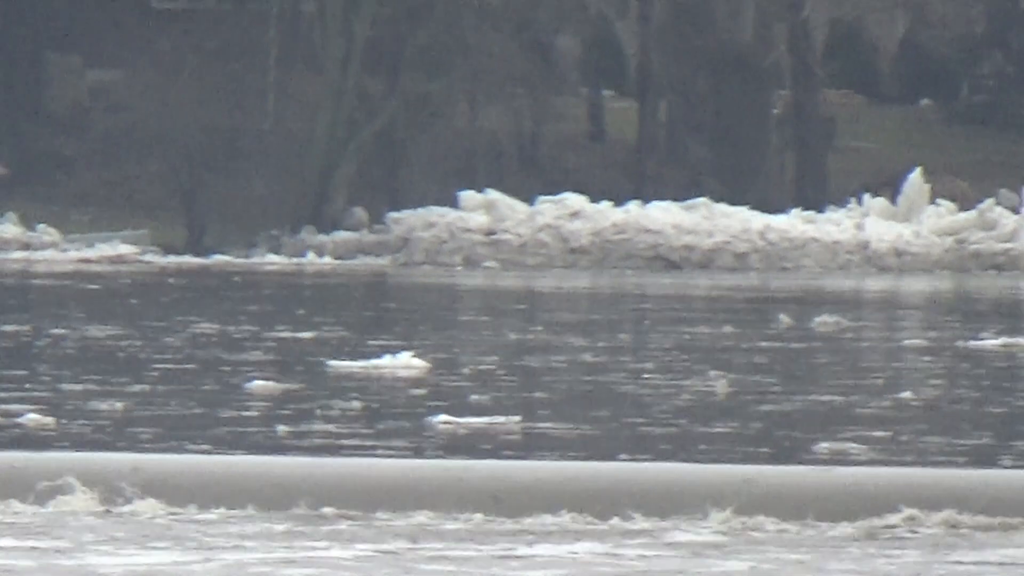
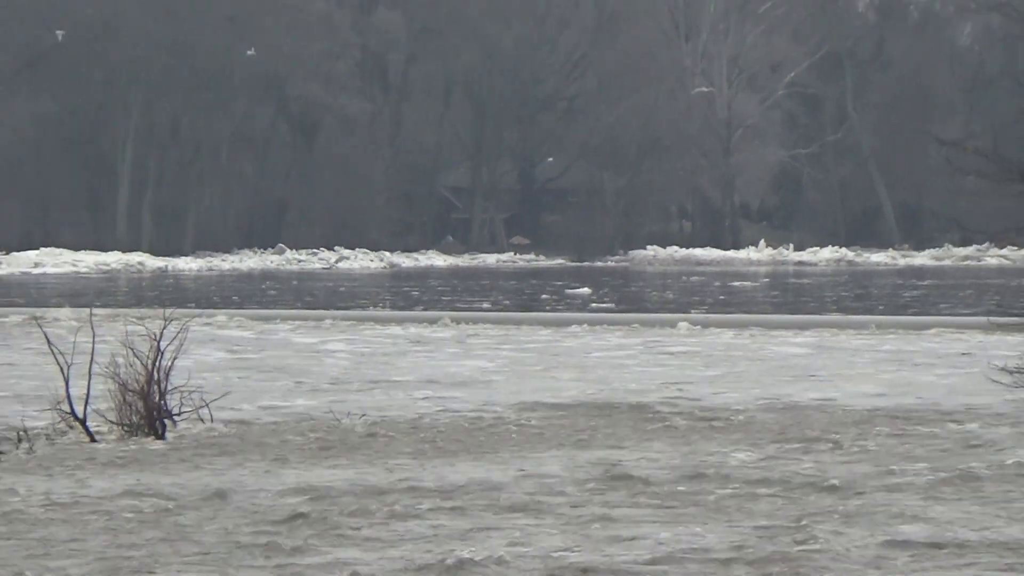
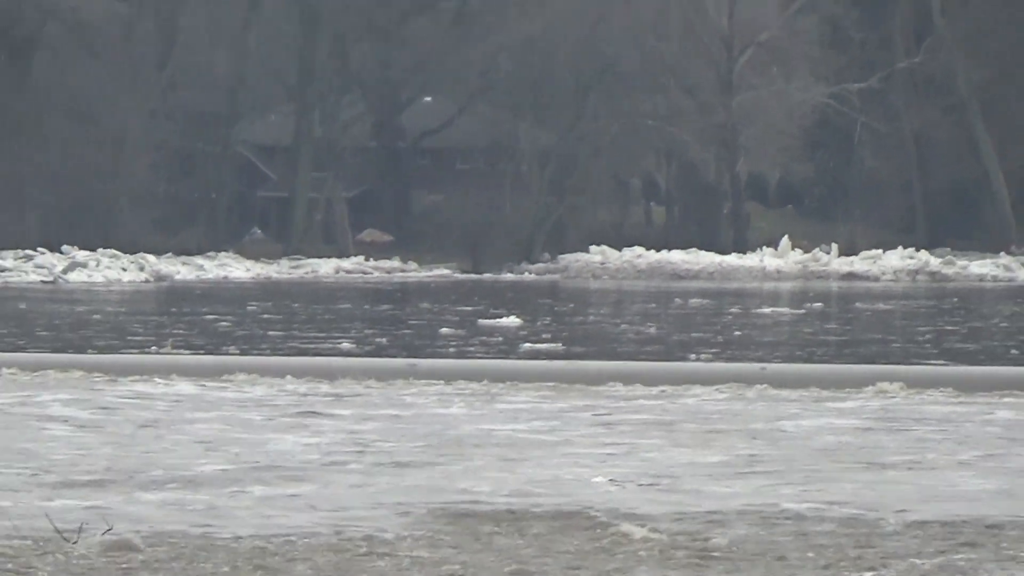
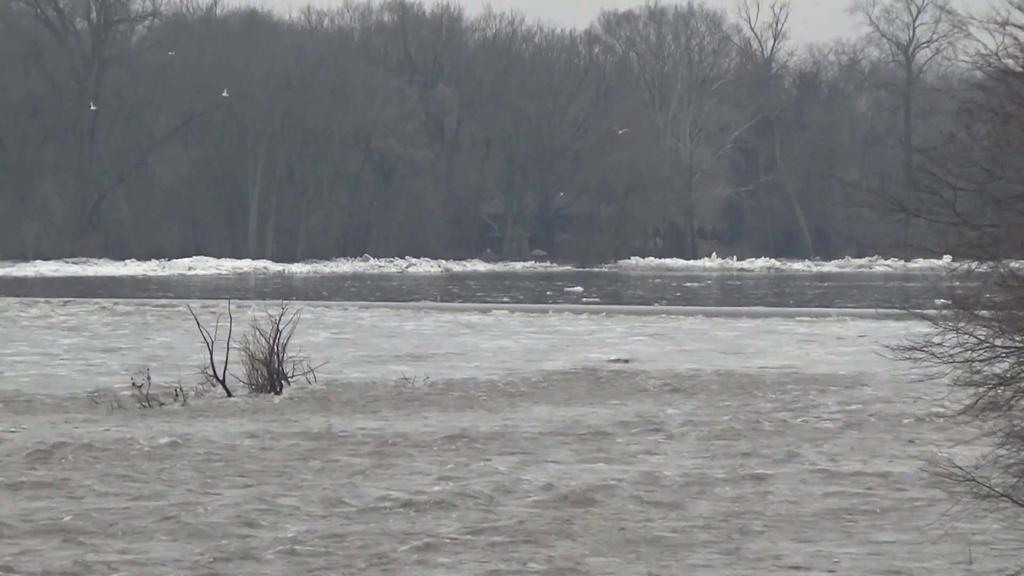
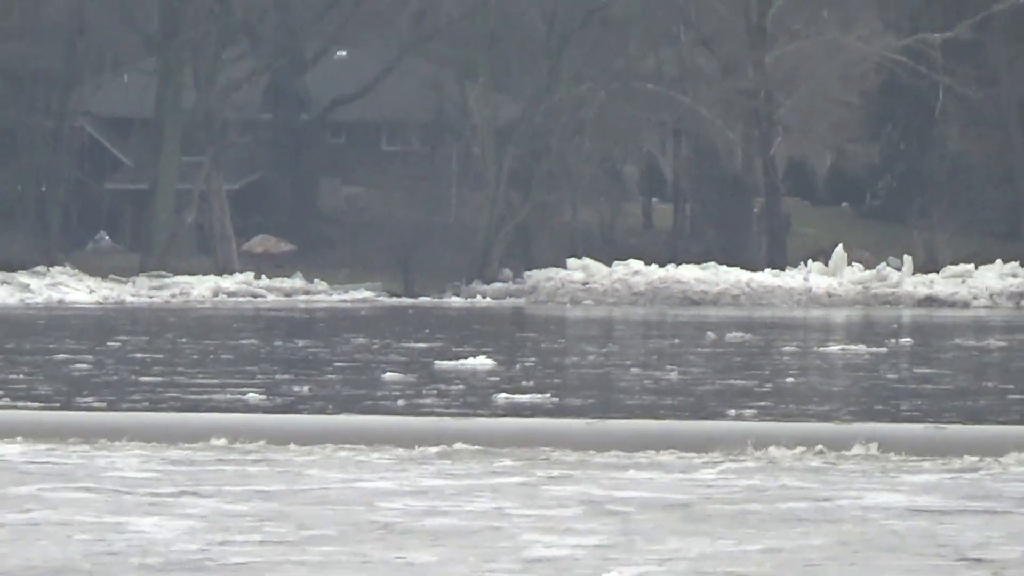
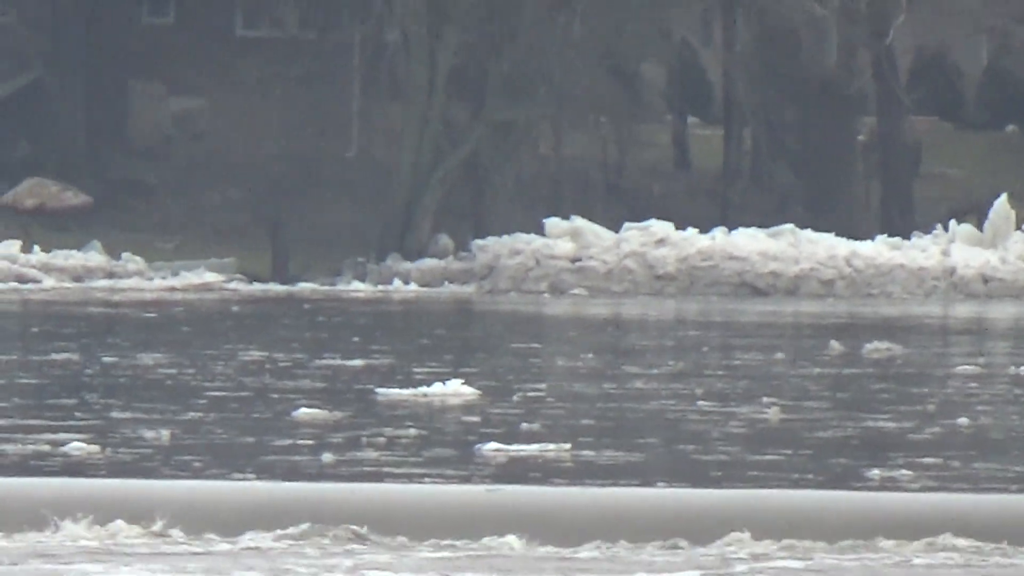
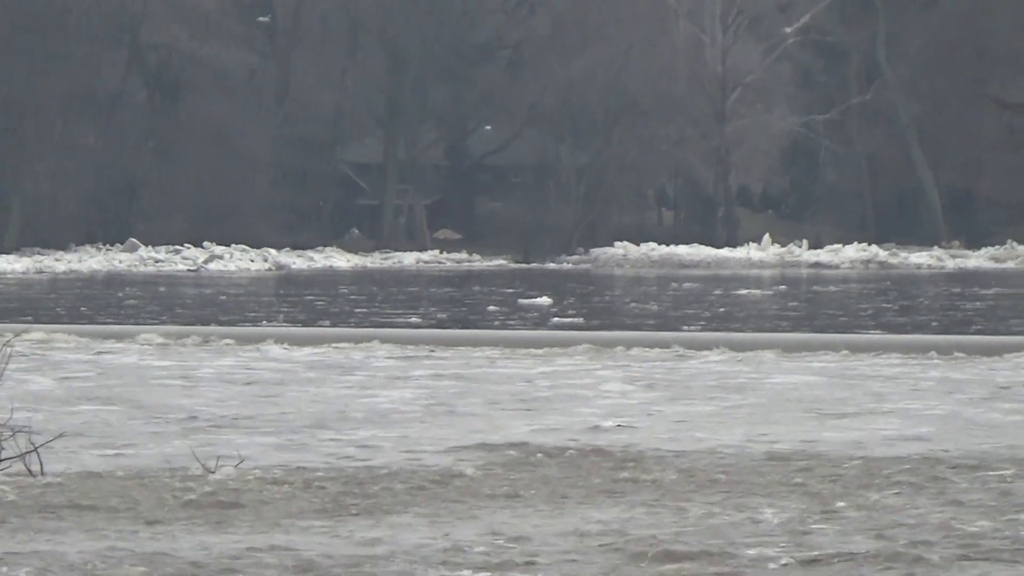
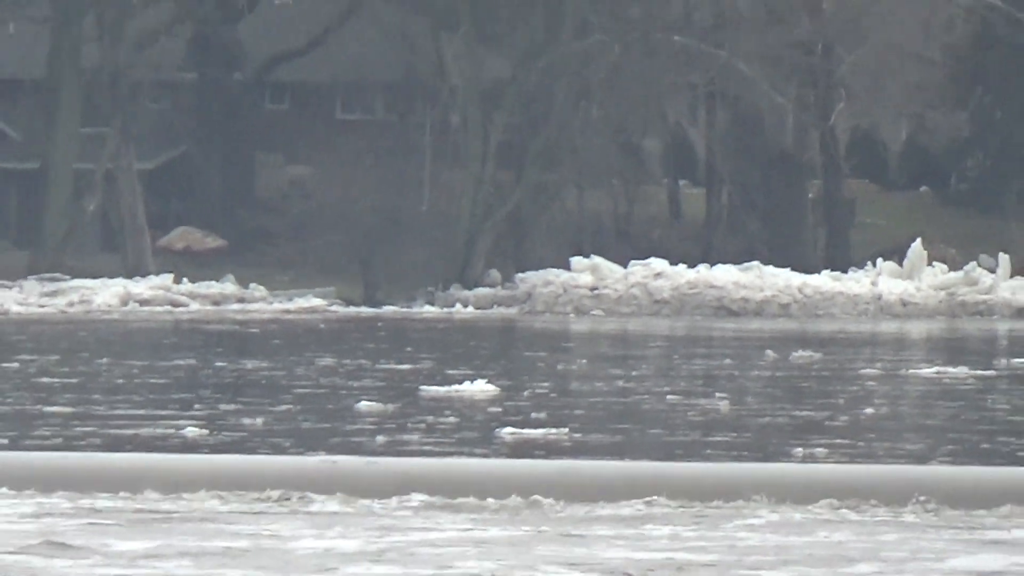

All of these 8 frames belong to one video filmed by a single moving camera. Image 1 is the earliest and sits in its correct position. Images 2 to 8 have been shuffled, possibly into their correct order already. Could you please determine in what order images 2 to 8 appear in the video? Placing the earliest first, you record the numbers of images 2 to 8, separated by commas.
6, 8, 5, 3, 7, 2, 4
